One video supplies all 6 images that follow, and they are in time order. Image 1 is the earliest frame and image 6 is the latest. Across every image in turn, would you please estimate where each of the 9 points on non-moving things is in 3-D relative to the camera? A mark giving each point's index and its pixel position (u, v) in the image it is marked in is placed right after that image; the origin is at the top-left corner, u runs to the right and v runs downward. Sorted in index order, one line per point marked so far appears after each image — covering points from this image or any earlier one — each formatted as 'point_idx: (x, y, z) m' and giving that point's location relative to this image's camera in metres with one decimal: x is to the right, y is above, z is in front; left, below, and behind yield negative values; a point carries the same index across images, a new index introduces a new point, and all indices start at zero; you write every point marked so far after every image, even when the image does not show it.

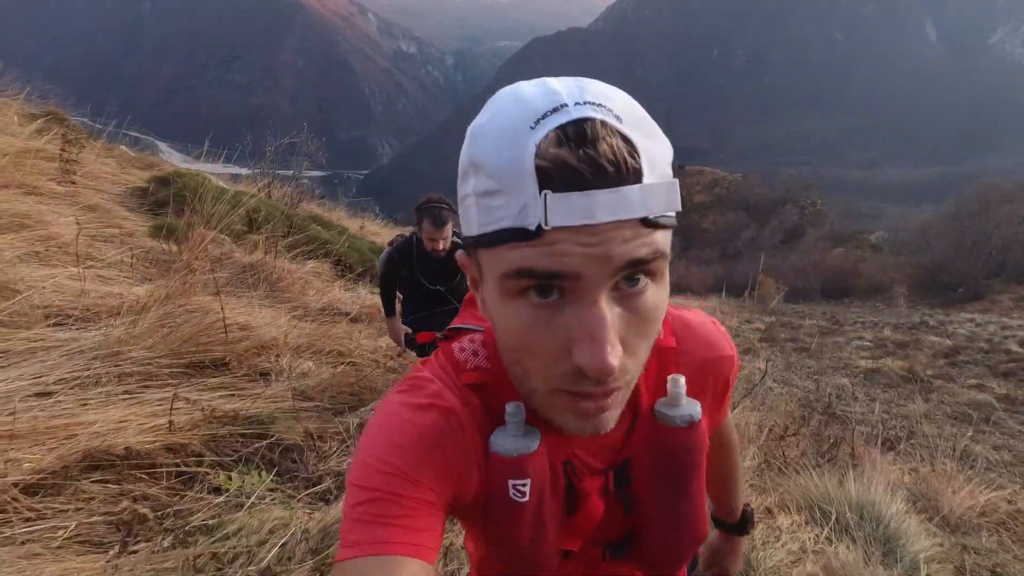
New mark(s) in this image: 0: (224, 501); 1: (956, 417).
0: (-0.5, -0.4, +1.1) m
1: (+4.5, -1.3, +5.9) m
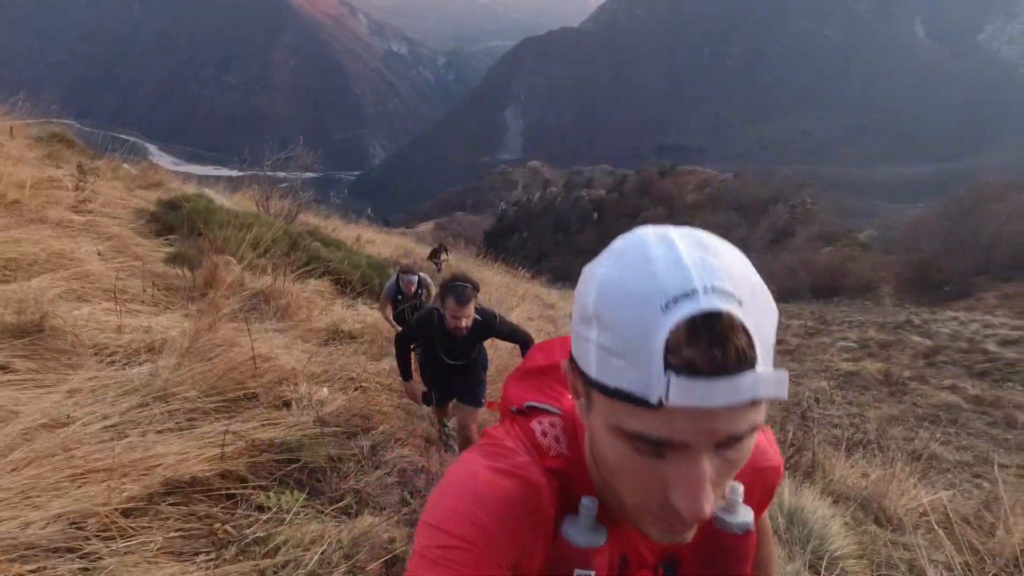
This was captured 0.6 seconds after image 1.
0: (-0.6, -0.5, +1.4) m
1: (+4.4, -1.4, +6.3) m
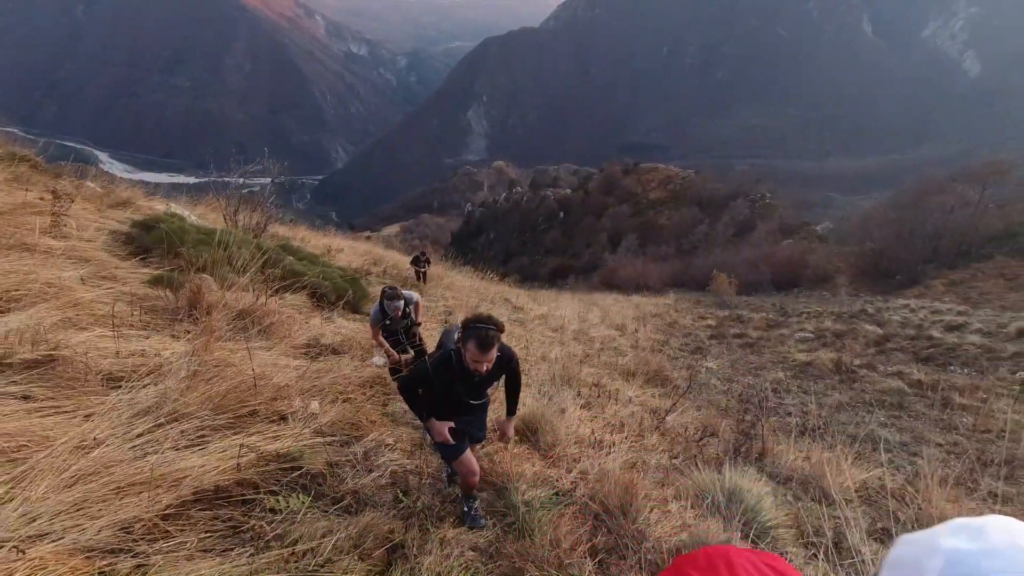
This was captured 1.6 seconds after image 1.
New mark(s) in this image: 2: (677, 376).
0: (-0.6, -0.6, +1.6) m
1: (+4.1, -1.3, +6.7) m
2: (+2.0, -1.0, +6.9) m
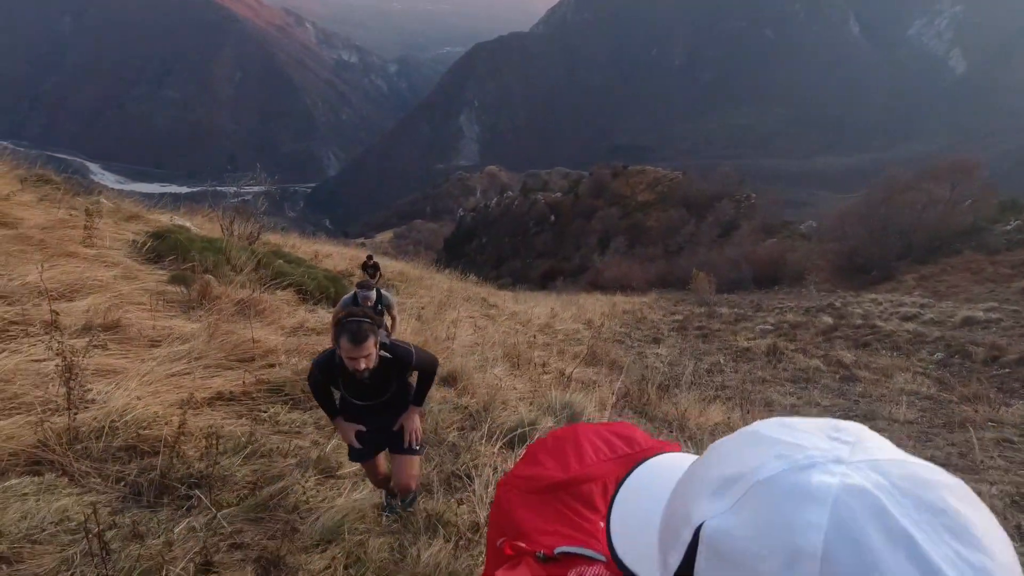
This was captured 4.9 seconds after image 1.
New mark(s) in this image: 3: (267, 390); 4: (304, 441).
0: (-1.1, -0.6, +2.6) m
1: (+3.7, -1.2, +7.8) m
2: (+1.5, -1.0, +8.0) m
3: (-1.2, -0.5, +2.9) m
4: (-0.8, -0.6, +2.4) m
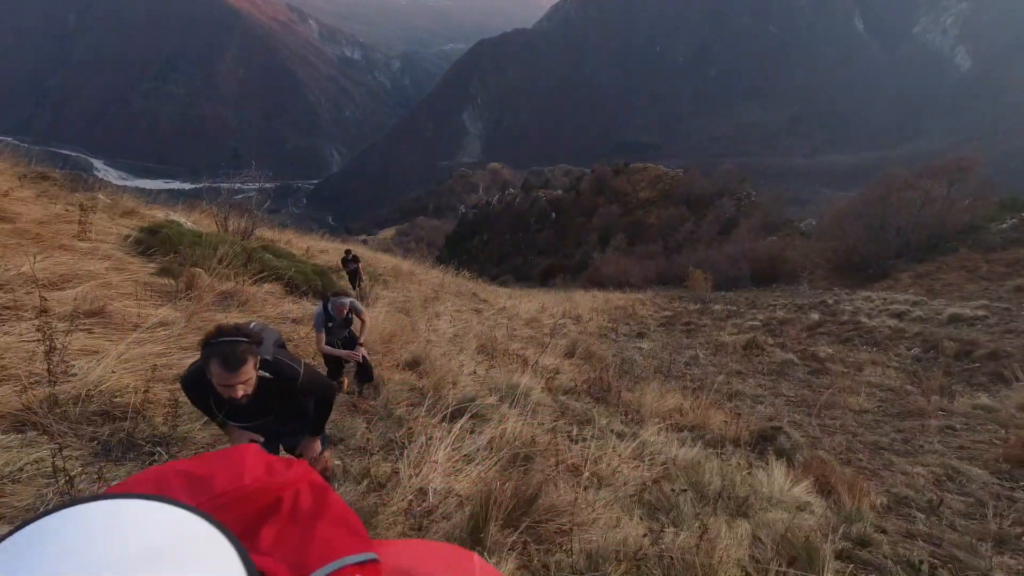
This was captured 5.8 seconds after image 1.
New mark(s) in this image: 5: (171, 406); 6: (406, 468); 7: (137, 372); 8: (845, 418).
0: (-1.3, -0.5, +2.9) m
1: (+3.4, -1.1, +8.1) m
2: (+1.2, -0.9, +8.3) m
3: (-1.5, -0.4, +3.1) m
4: (-1.1, -0.6, +2.7) m
5: (-1.4, -0.5, +2.5) m
6: (-0.4, -0.6, +2.1) m
7: (-1.7, -0.4, +2.8) m
8: (+3.0, -1.2, +5.5) m
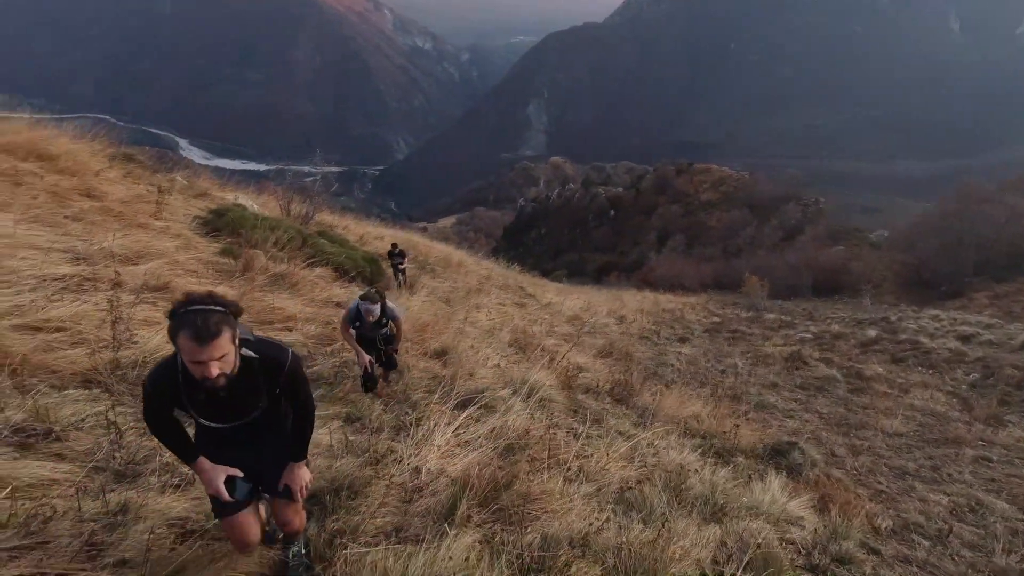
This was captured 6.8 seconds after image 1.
0: (-1.3, -0.4, +3.2) m
1: (+3.9, -1.3, +7.9) m
2: (+1.7, -0.9, +8.3) m
3: (-1.4, -0.4, +3.5) m
4: (-1.1, -0.5, +3.0) m
5: (-1.4, -0.4, +2.8) m
6: (-0.4, -0.6, +2.4) m
7: (-1.6, -0.3, +3.1) m
8: (+3.2, -1.4, +5.4) m
